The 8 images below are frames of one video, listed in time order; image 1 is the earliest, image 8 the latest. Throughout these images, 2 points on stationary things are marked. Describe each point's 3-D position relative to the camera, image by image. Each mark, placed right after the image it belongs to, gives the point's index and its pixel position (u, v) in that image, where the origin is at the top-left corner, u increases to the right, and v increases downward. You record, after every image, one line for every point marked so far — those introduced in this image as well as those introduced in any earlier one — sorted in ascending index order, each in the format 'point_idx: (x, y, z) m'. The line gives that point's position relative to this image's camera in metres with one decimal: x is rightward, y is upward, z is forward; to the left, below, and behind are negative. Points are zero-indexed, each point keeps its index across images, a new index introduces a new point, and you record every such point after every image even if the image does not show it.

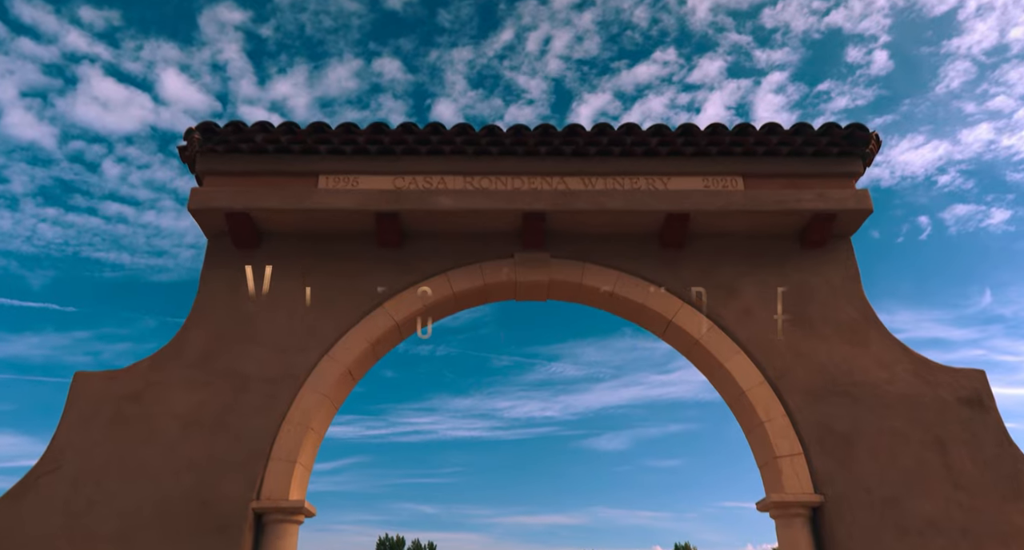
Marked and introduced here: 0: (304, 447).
0: (-2.5, -2.1, +7.3) m
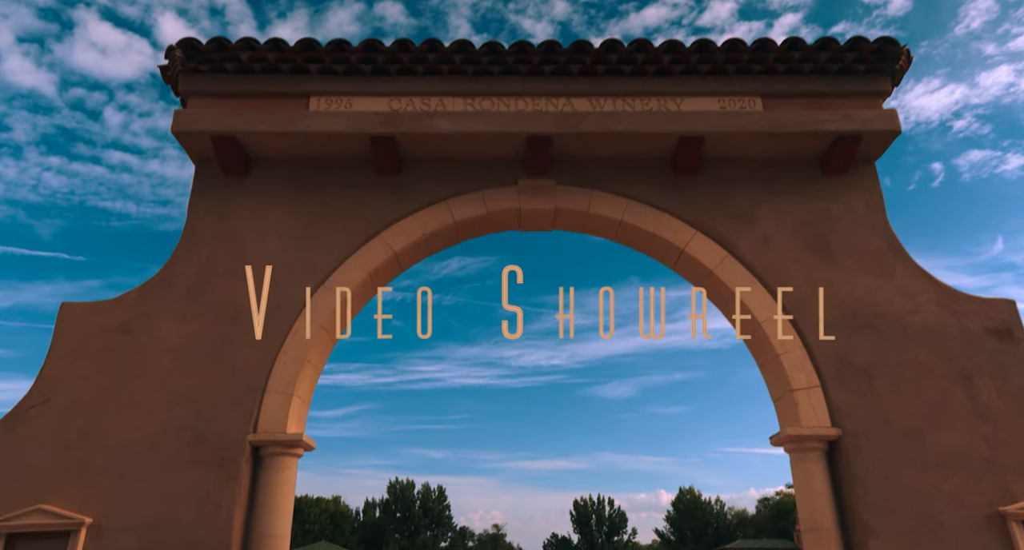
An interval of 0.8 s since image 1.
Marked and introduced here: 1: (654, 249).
0: (-2.4, -1.2, +7.1) m
1: (+1.9, +0.3, +8.2) m
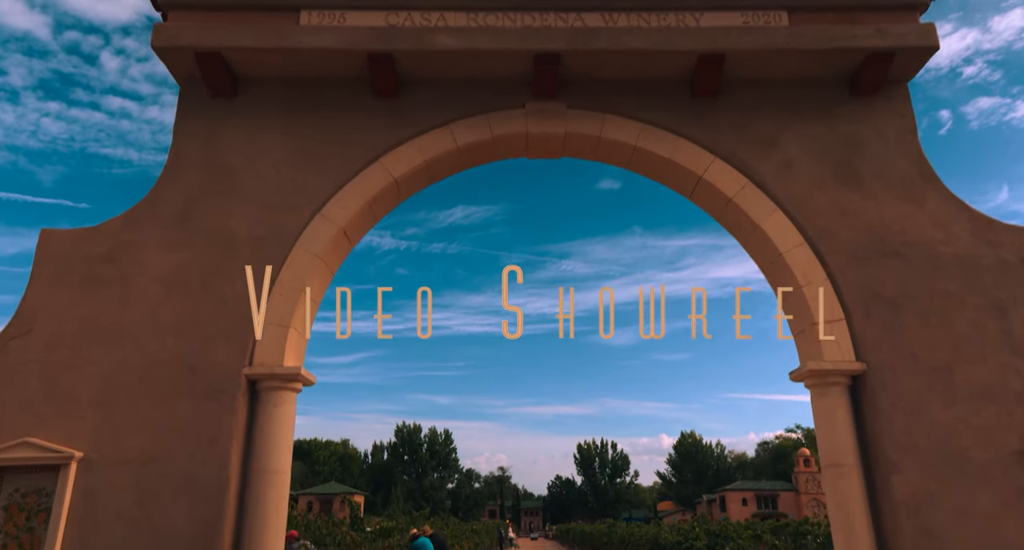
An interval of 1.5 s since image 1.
0: (-2.3, -0.4, +6.7) m
1: (+2.0, +1.2, +7.7) m
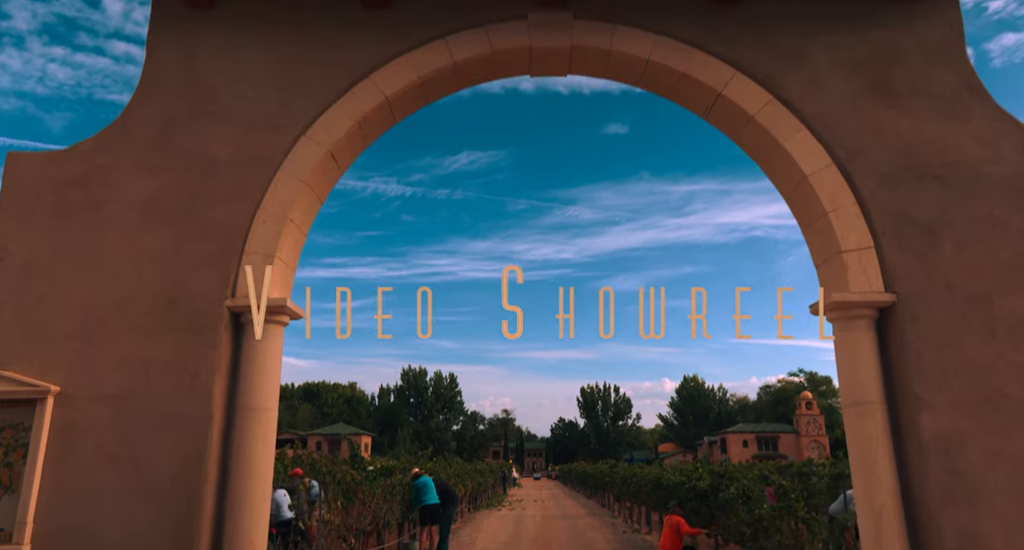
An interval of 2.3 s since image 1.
0: (-2.3, +0.3, +6.3) m
1: (+2.0, +2.1, +7.1) m
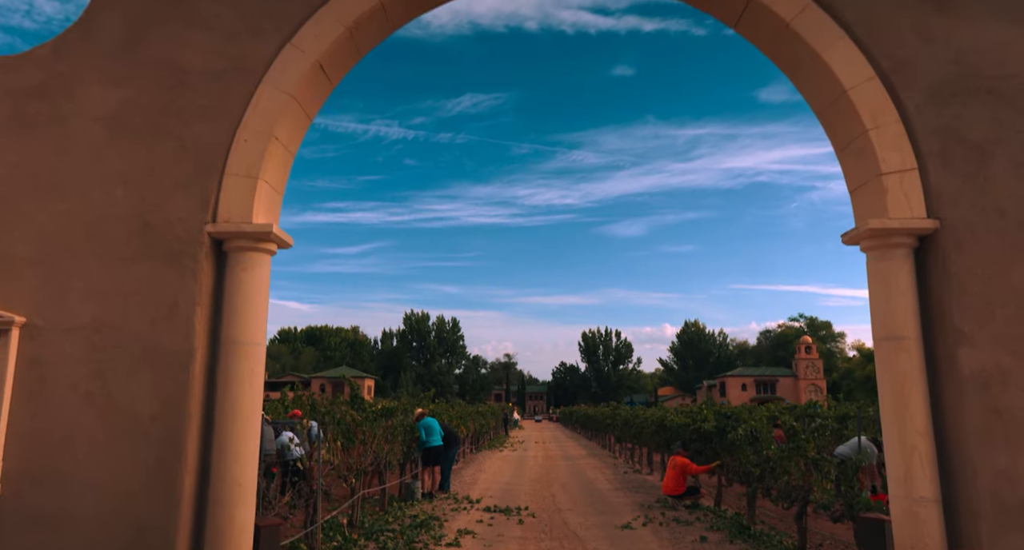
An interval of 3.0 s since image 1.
0: (-2.3, +1.1, +5.7) m
1: (+2.1, +2.8, +6.4) m
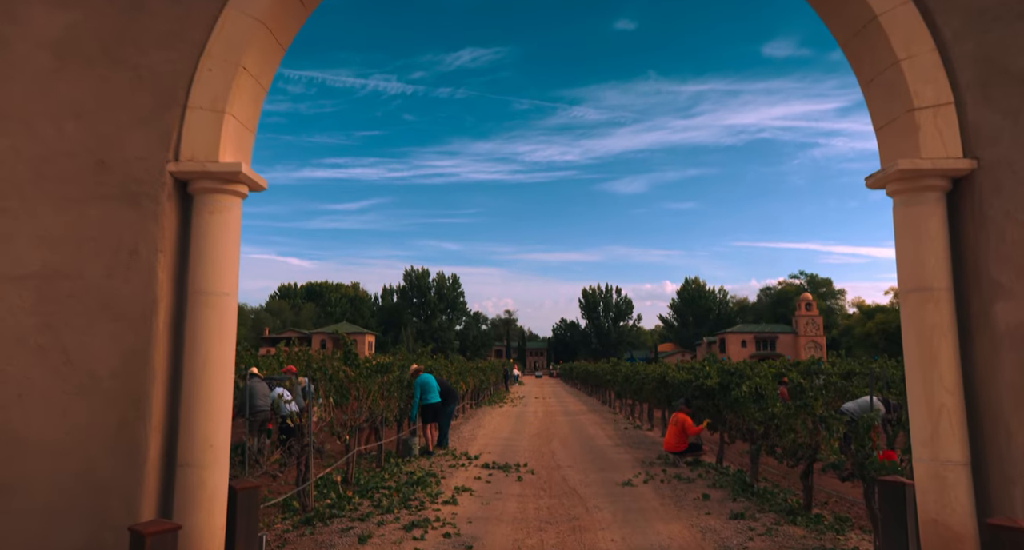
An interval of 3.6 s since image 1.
0: (-2.3, +1.5, +5.2) m
1: (+2.0, +3.3, +5.7) m
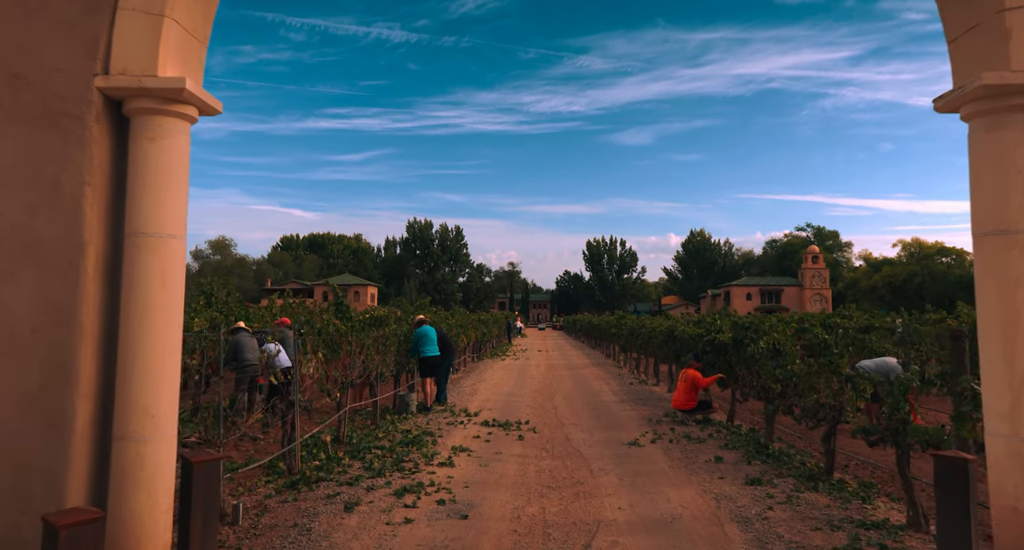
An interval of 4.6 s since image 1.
0: (-2.3, +1.9, +4.3) m
1: (+2.0, +3.7, +4.6) m
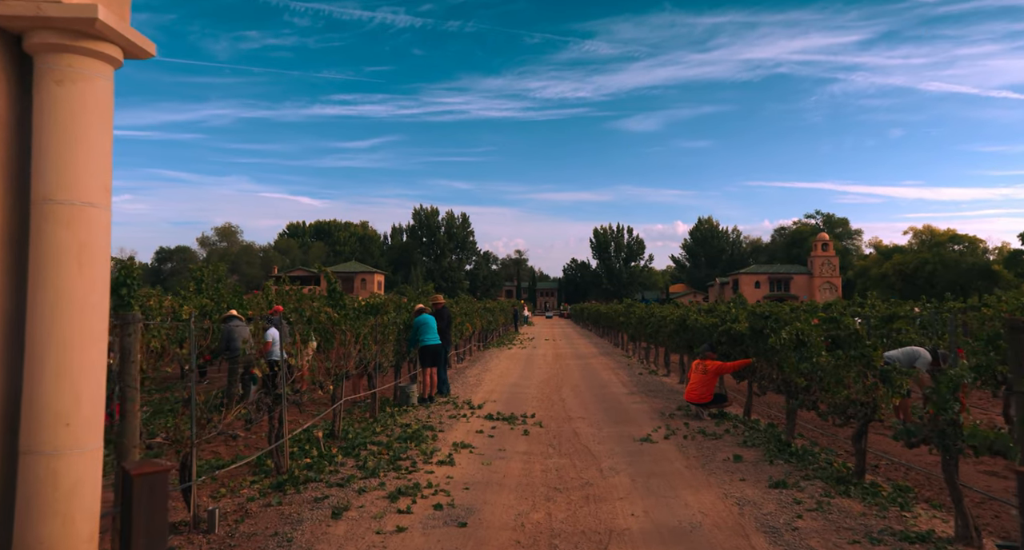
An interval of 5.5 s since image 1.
0: (-2.3, +2.0, +3.6) m
1: (+2.0, +3.9, +3.9) m
